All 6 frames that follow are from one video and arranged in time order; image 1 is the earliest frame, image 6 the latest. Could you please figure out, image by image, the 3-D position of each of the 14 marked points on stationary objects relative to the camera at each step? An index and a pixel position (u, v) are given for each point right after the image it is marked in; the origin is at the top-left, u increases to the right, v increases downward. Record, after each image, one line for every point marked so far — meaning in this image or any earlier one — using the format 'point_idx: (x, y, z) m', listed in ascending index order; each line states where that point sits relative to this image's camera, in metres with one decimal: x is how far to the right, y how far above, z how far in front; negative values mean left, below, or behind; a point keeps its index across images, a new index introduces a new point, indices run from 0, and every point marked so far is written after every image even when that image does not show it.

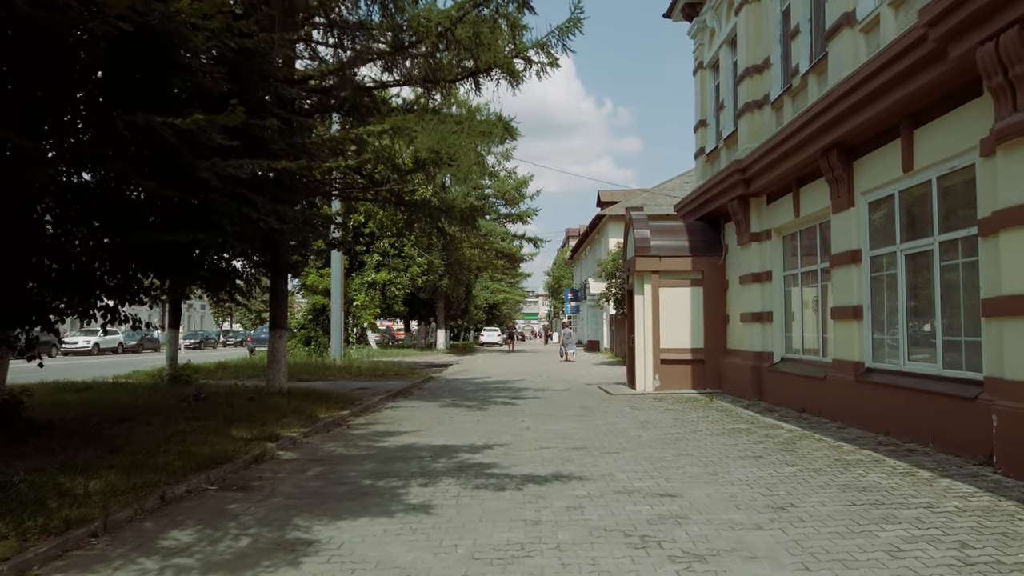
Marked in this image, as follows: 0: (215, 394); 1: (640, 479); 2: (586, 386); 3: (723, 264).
0: (-5.5, -2.0, +13.6) m
1: (+1.2, -1.8, +6.9) m
2: (+1.9, -2.5, +18.3) m
3: (+4.6, +0.5, +15.9) m
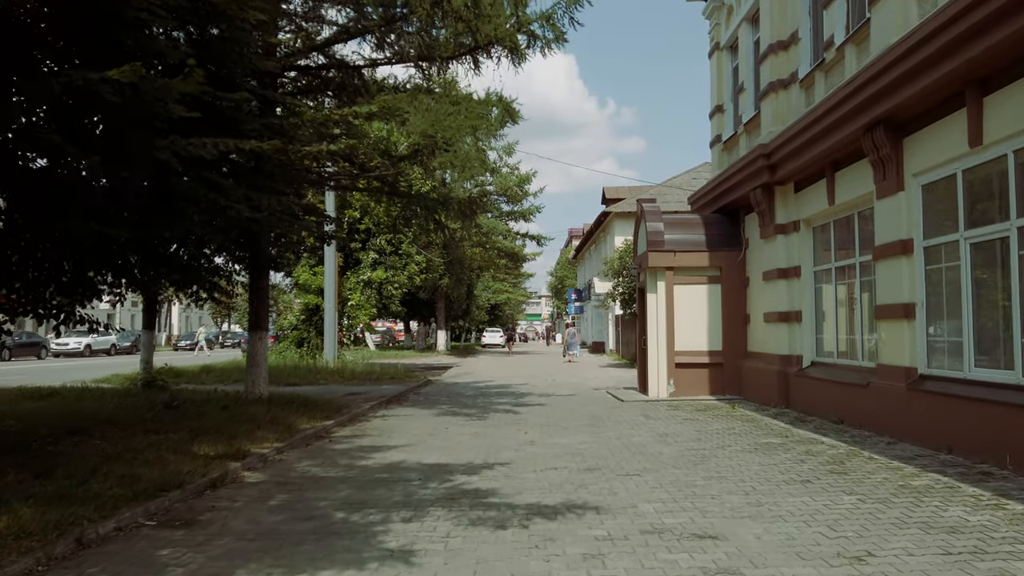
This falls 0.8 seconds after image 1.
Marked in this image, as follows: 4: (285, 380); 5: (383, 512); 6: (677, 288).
0: (-5.5, -1.9, +12.4) m
1: (+1.2, -1.7, +5.6) m
2: (+1.9, -2.4, +17.1) m
3: (+4.7, +0.6, +14.7) m
4: (-5.8, -2.4, +18.5) m
5: (-1.0, -1.8, +5.9) m
6: (+3.4, 0.0, +14.9) m
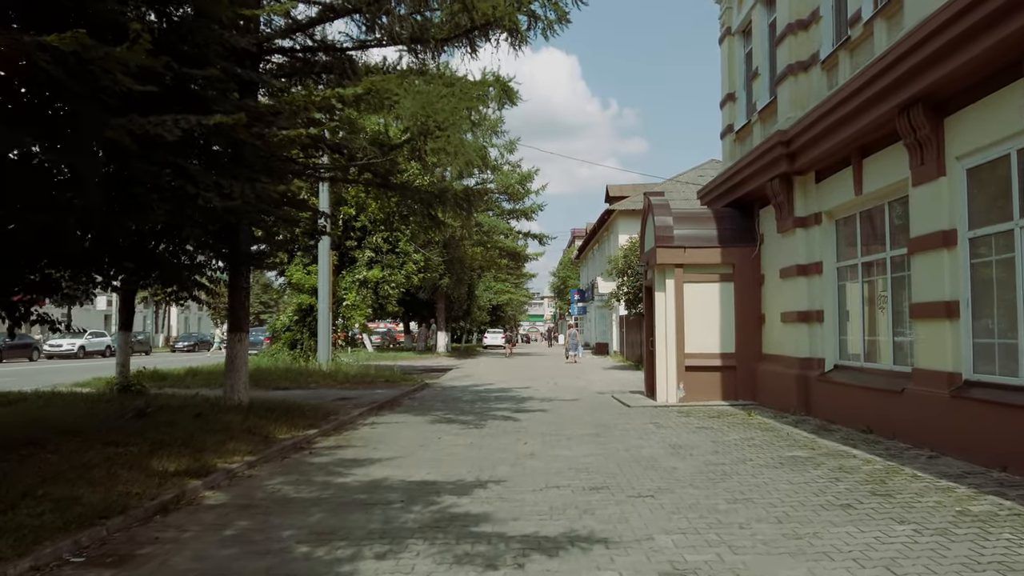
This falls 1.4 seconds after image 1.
0: (-5.5, -1.9, +11.5) m
1: (+1.2, -1.7, +4.7) m
2: (+1.9, -2.4, +16.2) m
3: (+4.7, +0.6, +13.8) m
4: (-5.7, -2.3, +17.7) m
5: (-1.1, -1.8, +5.0) m
6: (+3.4, 0.0, +14.0) m
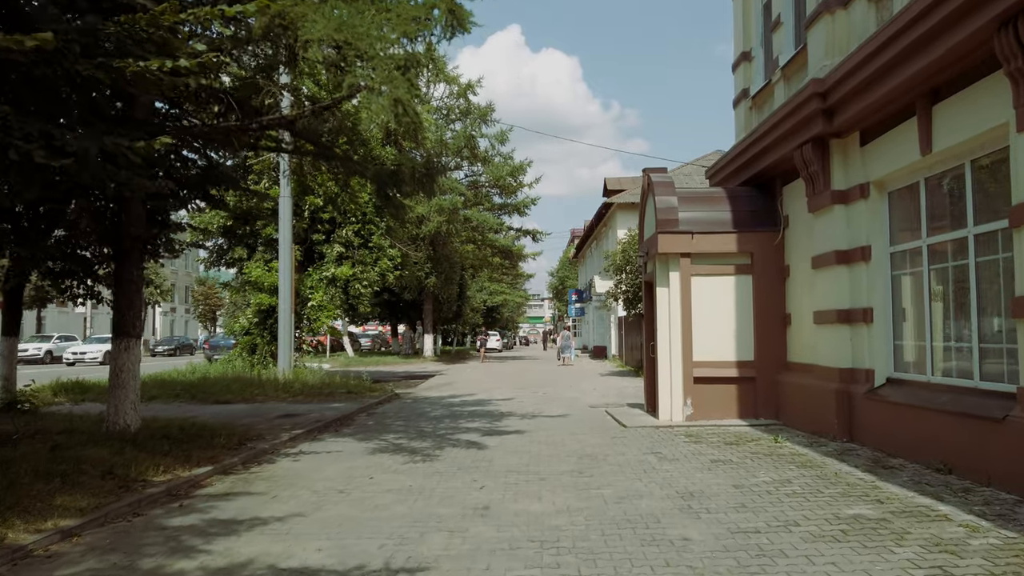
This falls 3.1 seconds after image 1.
0: (-6.0, -1.8, +9.1) m
1: (+0.7, -1.6, +2.3) m
2: (+1.5, -2.3, +13.7) m
3: (+4.2, +0.7, +11.3) m
4: (-6.2, -2.3, +15.2) m
5: (-1.6, -1.7, +2.5) m
6: (+2.9, +0.1, +11.6) m
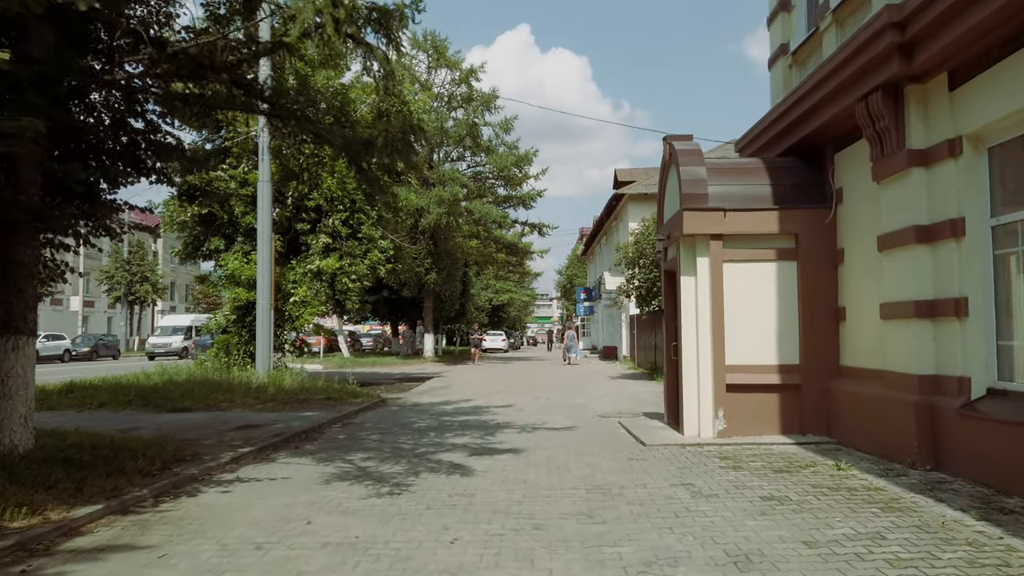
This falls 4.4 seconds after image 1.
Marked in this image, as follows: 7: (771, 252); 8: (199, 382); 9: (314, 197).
0: (-6.1, -1.7, +7.2) m
1: (+0.5, -1.4, +0.3) m
2: (+1.4, -2.2, +11.8) m
3: (+4.1, +0.9, +9.4) m
4: (-6.2, -2.1, +13.3) m
5: (-1.7, -1.5, +0.6) m
6: (+2.8, +0.3, +9.6) m
7: (+3.4, +0.5, +9.5) m
8: (-6.7, -2.0, +15.6) m
9: (-5.4, +2.5, +20.0) m
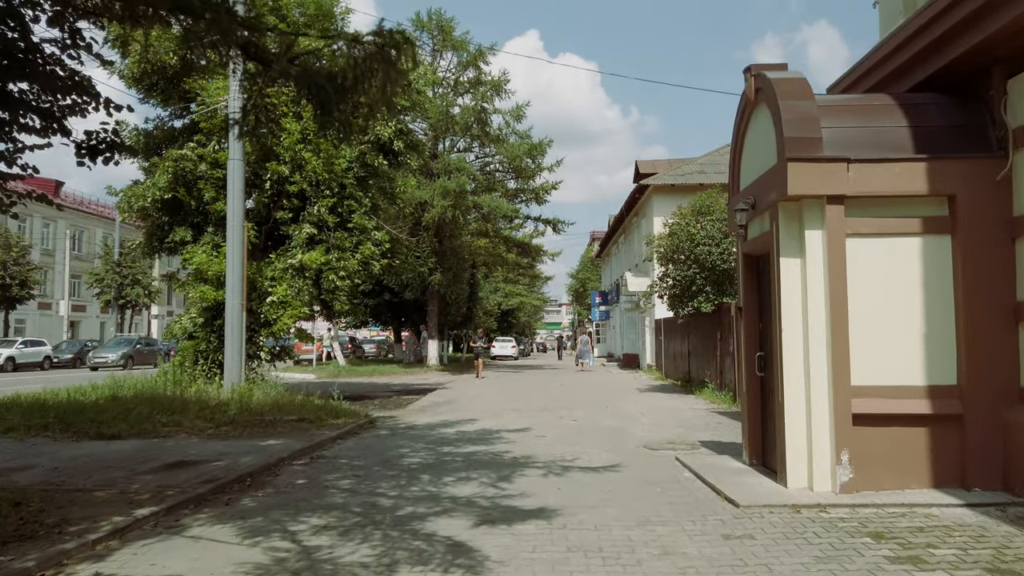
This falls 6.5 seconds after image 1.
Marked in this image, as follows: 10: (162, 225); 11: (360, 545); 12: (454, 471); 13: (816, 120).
0: (-5.9, -1.5, +4.3) m
1: (+0.7, -1.2, -2.6) m
2: (+1.7, -2.1, +8.8) m
3: (+4.4, +1.0, +6.4) m
4: (-5.9, -2.0, +10.5) m
5: (-1.6, -1.3, -2.3) m
6: (+3.1, +0.4, +6.7) m
7: (+3.6, +0.6, +6.6) m
8: (-6.4, -1.9, +12.7) m
9: (-5.1, +2.5, +17.1) m
10: (-8.5, +1.5, +17.8) m
11: (-1.1, -1.9, +5.3) m
12: (-0.7, -2.1, +8.3) m
13: (+2.8, +1.5, +6.6) m
